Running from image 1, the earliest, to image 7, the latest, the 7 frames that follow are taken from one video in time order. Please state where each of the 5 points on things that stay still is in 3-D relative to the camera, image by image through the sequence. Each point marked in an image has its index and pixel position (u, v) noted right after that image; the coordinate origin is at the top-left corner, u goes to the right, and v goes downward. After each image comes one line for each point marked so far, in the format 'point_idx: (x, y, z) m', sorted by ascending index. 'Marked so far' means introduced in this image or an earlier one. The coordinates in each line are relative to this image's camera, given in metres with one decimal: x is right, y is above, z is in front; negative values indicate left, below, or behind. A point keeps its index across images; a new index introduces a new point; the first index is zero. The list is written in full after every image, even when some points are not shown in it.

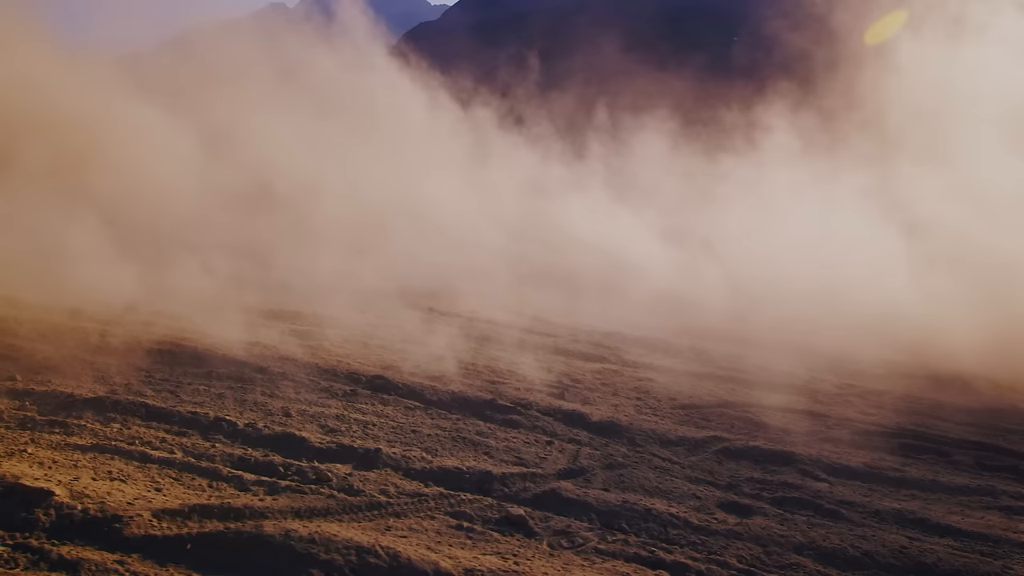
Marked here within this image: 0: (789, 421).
0: (+2.4, -1.1, +7.5) m
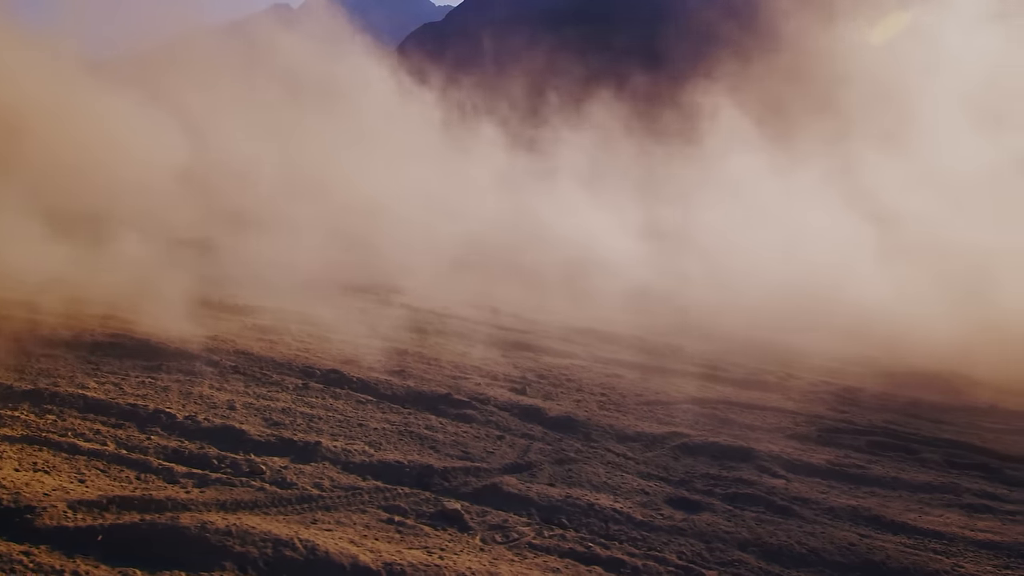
0: (+2.1, -1.1, +7.4) m
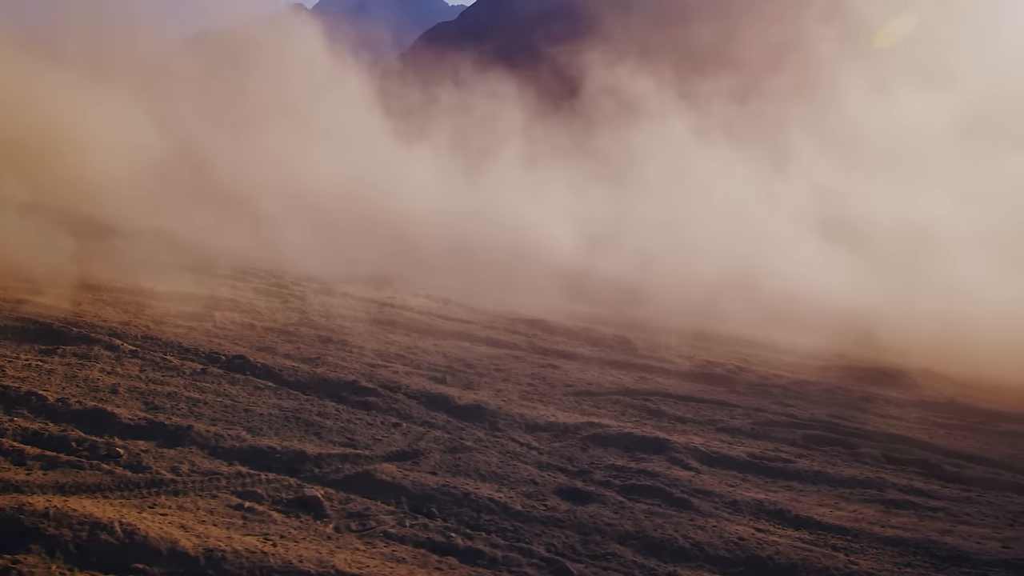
0: (+1.5, -1.0, +7.1) m
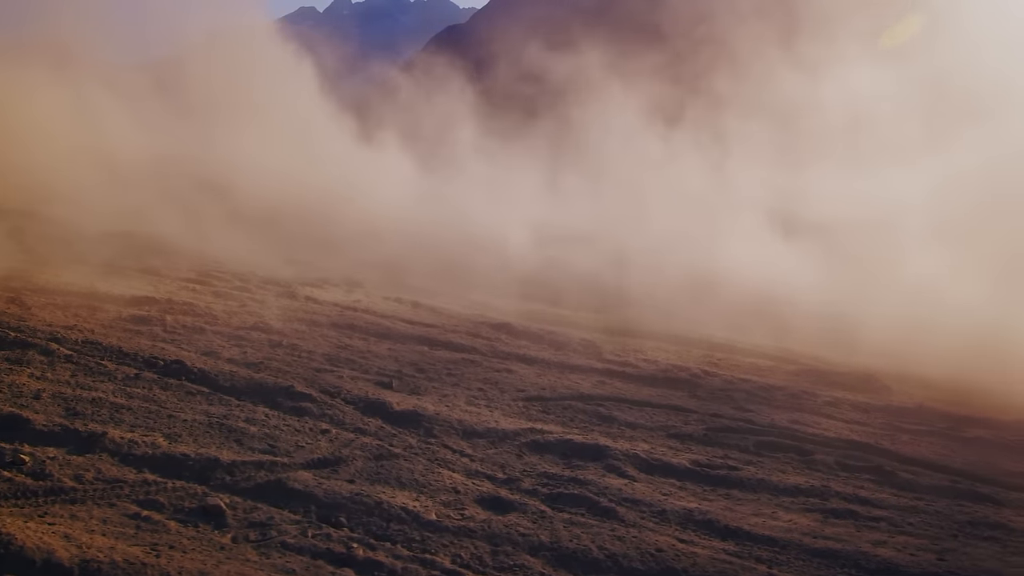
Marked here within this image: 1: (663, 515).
0: (+1.1, -1.0, +7.0) m
1: (+0.9, -1.3, +5.0) m
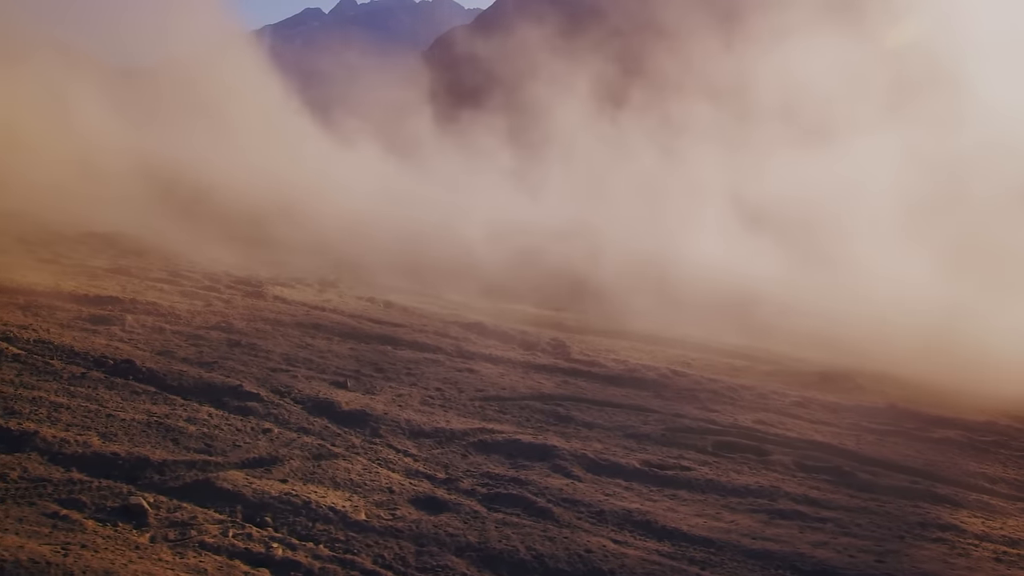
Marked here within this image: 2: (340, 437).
0: (+0.7, -1.0, +7.0) m
1: (+0.5, -1.3, +5.0) m
2: (-1.1, -0.9, +5.5) m
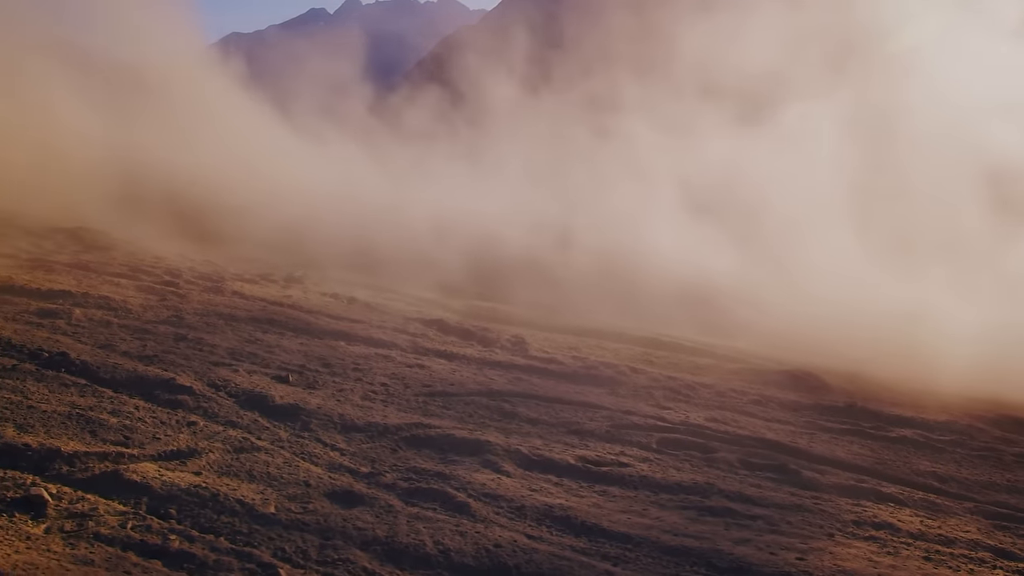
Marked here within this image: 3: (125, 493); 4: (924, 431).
0: (+0.3, -1.0, +6.9) m
1: (+0.1, -1.3, +4.9) m
2: (-1.5, -0.9, +5.5) m
3: (-2.0, -1.0, +4.4) m
4: (+3.7, -1.3, +7.7) m
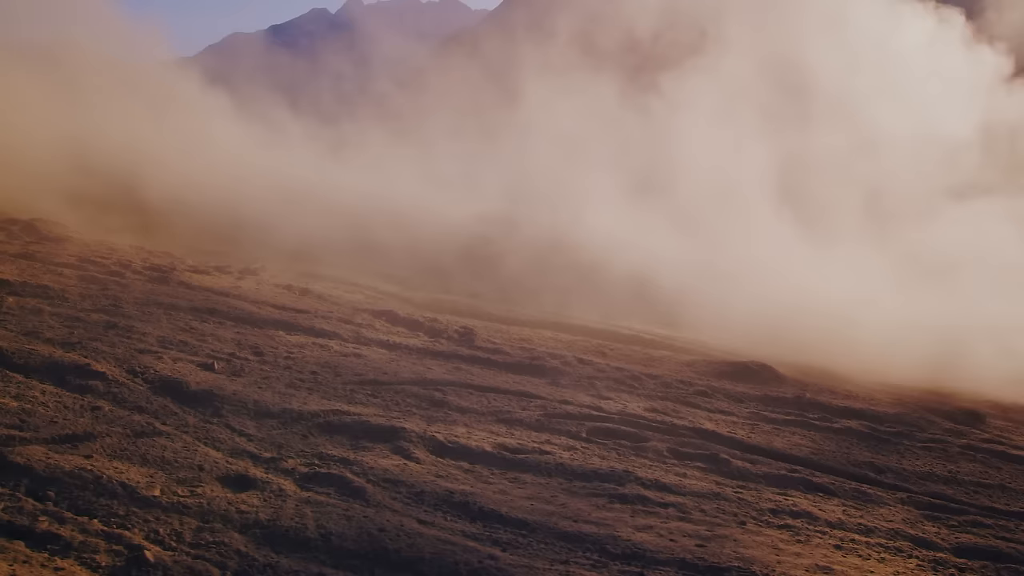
0: (-0.3, -0.9, +6.8) m
1: (-0.5, -1.2, +4.8) m
2: (-2.1, -0.8, +5.4) m
3: (-2.5, -0.9, +4.3) m
4: (+3.1, -1.2, +7.6) m
